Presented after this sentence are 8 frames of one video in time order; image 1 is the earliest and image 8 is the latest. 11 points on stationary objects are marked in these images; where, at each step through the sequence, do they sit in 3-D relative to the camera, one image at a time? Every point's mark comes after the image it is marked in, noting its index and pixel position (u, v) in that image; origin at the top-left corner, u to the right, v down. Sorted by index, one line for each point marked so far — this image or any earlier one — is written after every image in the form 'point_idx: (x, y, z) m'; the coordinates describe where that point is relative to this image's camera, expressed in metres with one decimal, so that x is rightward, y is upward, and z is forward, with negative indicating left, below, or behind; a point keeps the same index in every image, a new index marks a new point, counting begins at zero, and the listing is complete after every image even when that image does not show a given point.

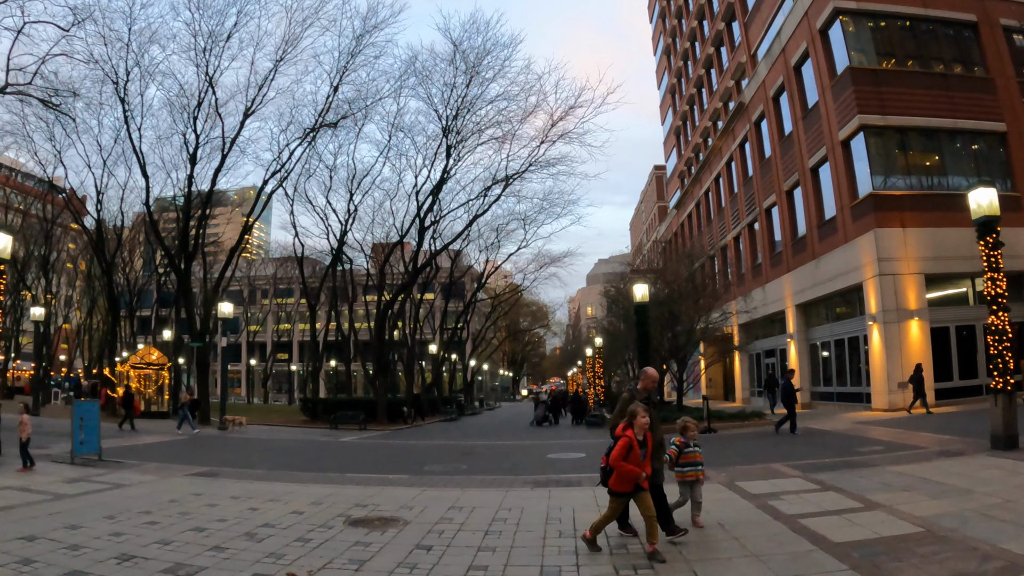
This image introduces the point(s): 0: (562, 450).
0: (+1.0, -3.6, +15.1) m
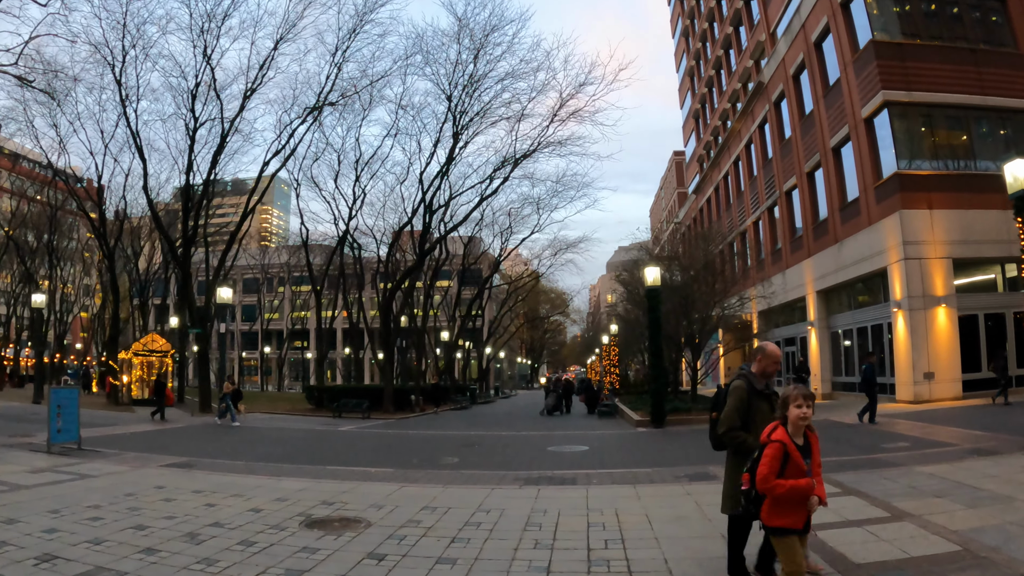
0: (+1.0, -3.3, +14.3) m
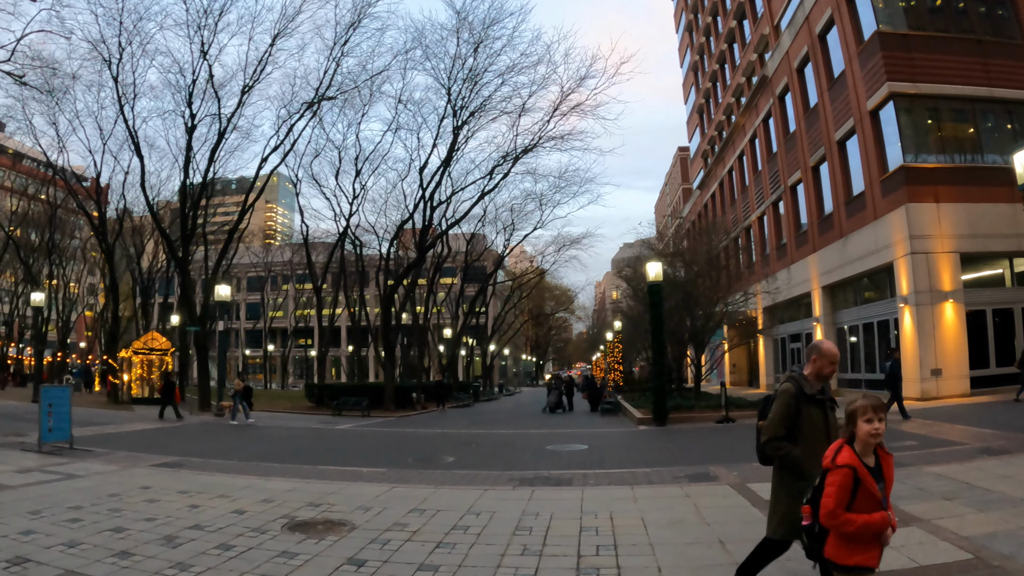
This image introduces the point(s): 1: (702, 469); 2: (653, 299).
0: (+1.0, -3.2, +14.1) m
1: (+2.3, -2.3, +8.4) m
2: (+3.8, -0.3, +18.0) m
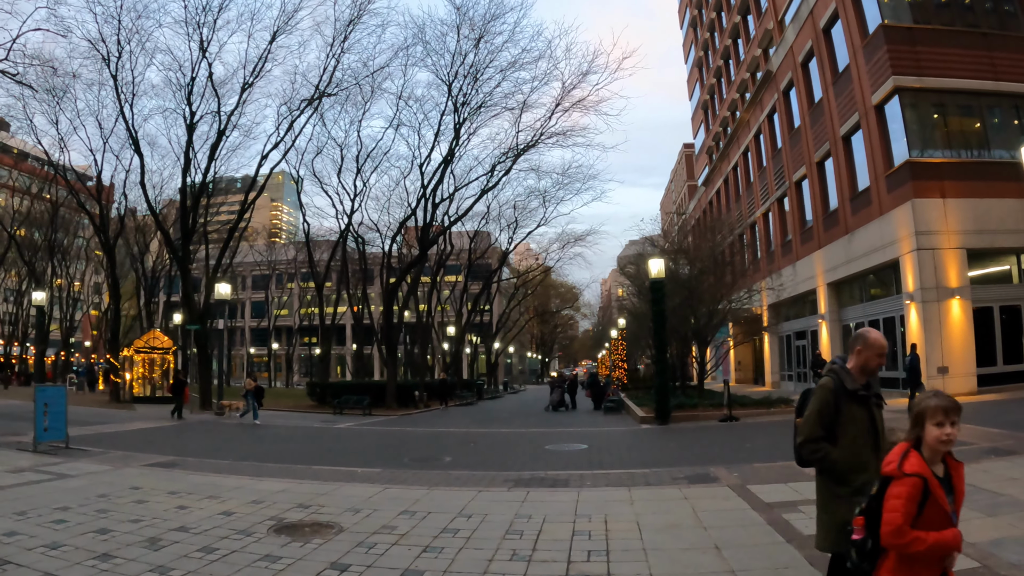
0: (+1.0, -3.1, +13.9) m
1: (+2.3, -2.3, +8.2) m
2: (+3.8, -0.2, +17.8) m
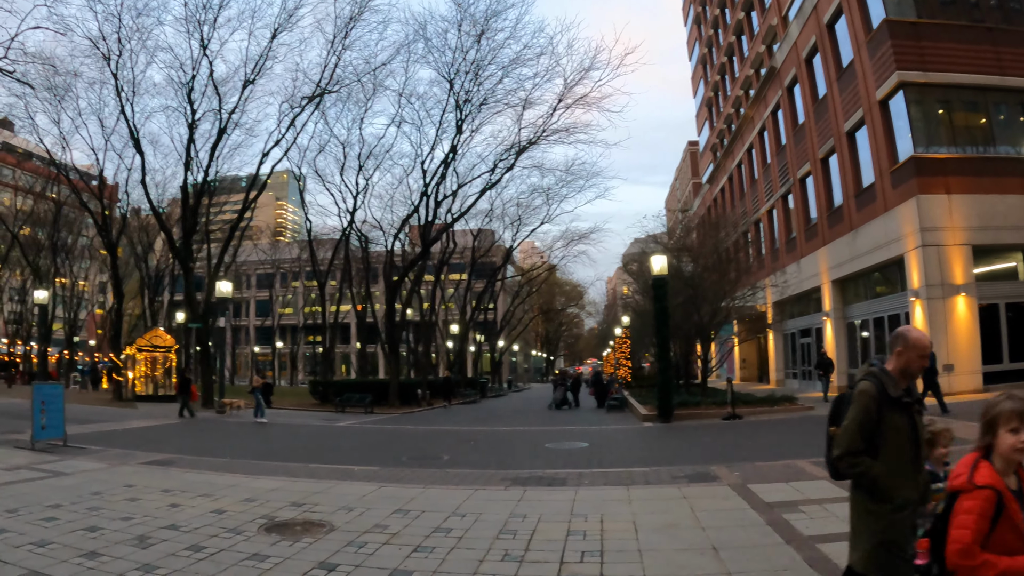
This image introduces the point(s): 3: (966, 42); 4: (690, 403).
0: (+1.0, -3.1, +13.8) m
1: (+2.3, -2.2, +8.1) m
2: (+3.9, -0.1, +17.6) m
3: (+13.6, +7.4, +19.9) m
4: (+4.8, -3.1, +18.0) m
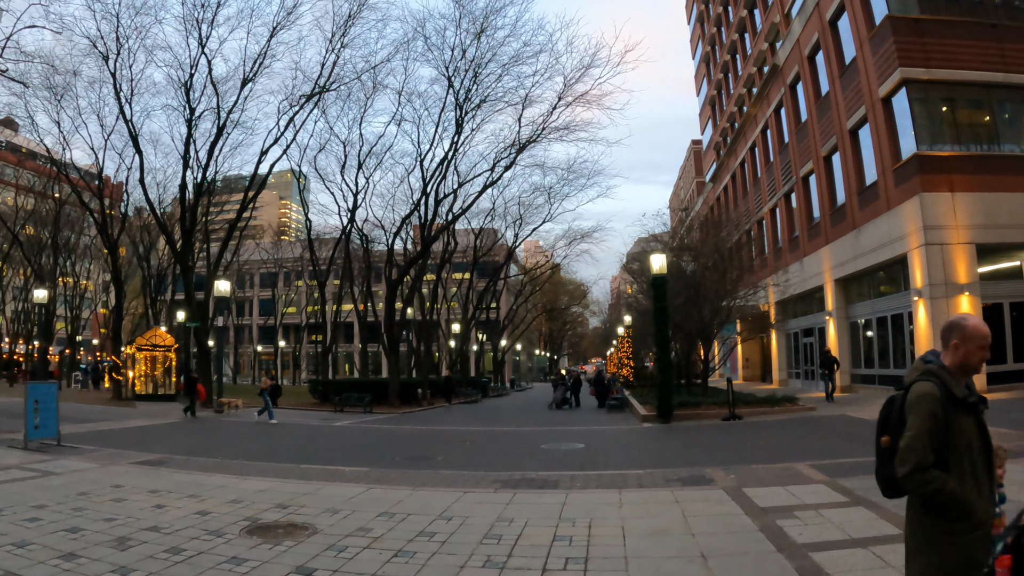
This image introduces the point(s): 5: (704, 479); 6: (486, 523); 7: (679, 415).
0: (+0.9, -3.0, +13.6) m
1: (+2.2, -2.2, +7.9) m
2: (+3.8, -0.1, +17.5) m
3: (+13.6, +7.4, +19.6) m
4: (+4.8, -3.1, +17.8) m
5: (+2.1, -2.1, +7.4) m
6: (-0.2, -2.0, +5.8) m
7: (+4.3, -3.3, +17.1) m
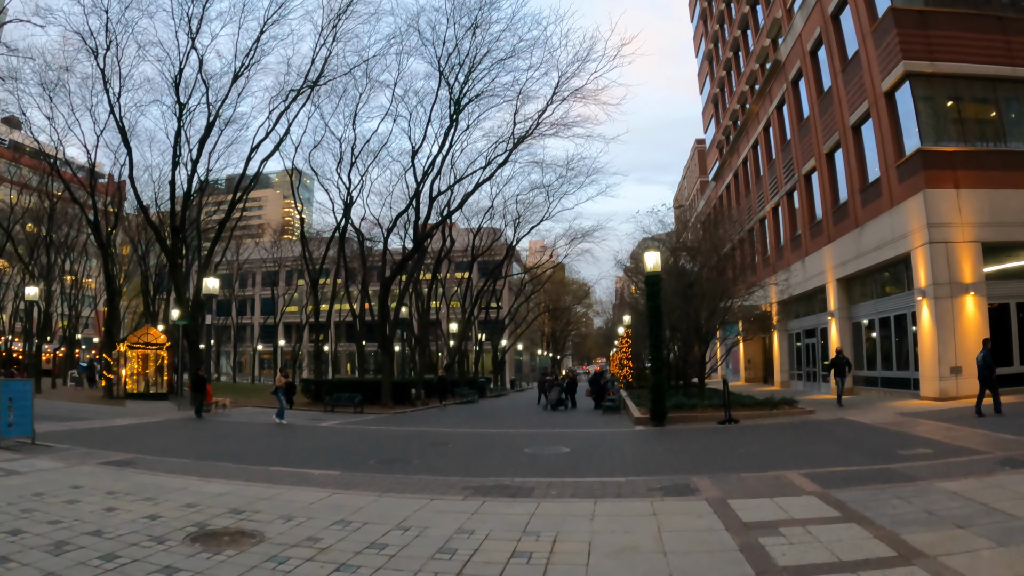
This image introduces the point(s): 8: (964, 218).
0: (+0.7, -3.0, +13.1) m
1: (+1.8, -2.1, +7.5) m
2: (+3.6, -0.1, +17.0) m
3: (+13.4, +7.4, +19.1) m
4: (+4.5, -3.1, +17.3) m
5: (+1.8, -2.1, +6.9) m
6: (-0.5, -2.0, +5.3) m
7: (+4.1, -3.2, +16.6) m
8: (+12.1, +1.9, +17.8) m
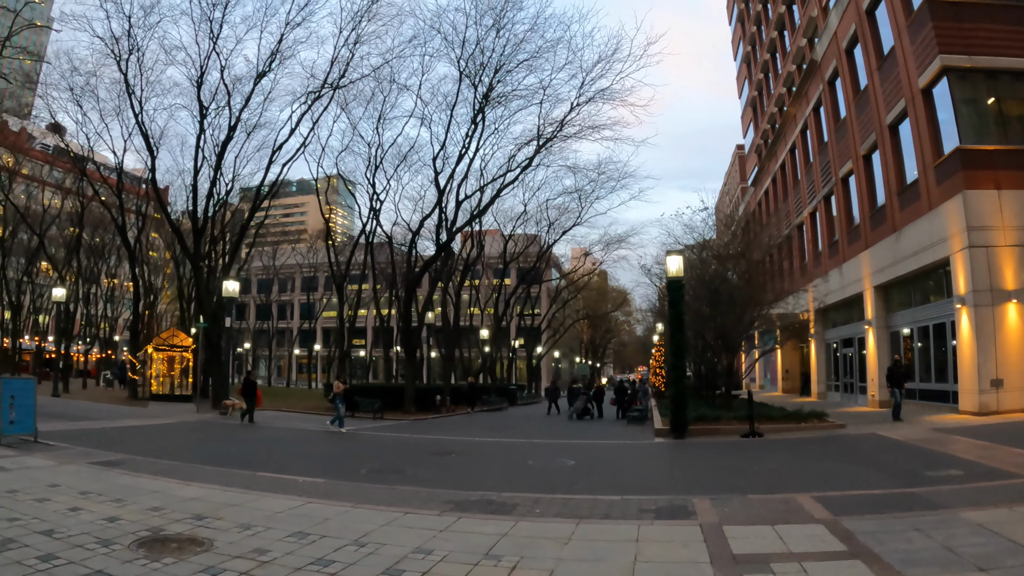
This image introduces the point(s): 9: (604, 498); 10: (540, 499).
0: (+0.8, -3.1, +12.6) m
1: (+1.7, -2.2, +6.8) m
2: (+4.0, -0.2, +16.2) m
3: (+13.9, +7.2, +17.9) m
4: (+4.9, -3.2, +16.5) m
5: (+1.6, -2.1, +6.3) m
6: (-0.8, -2.0, +4.8) m
7: (+4.4, -3.4, +15.8) m
8: (+12.5, +1.7, +16.6) m
9: (+1.1, -2.2, +7.0) m
10: (+0.3, -2.2, +7.0) m
